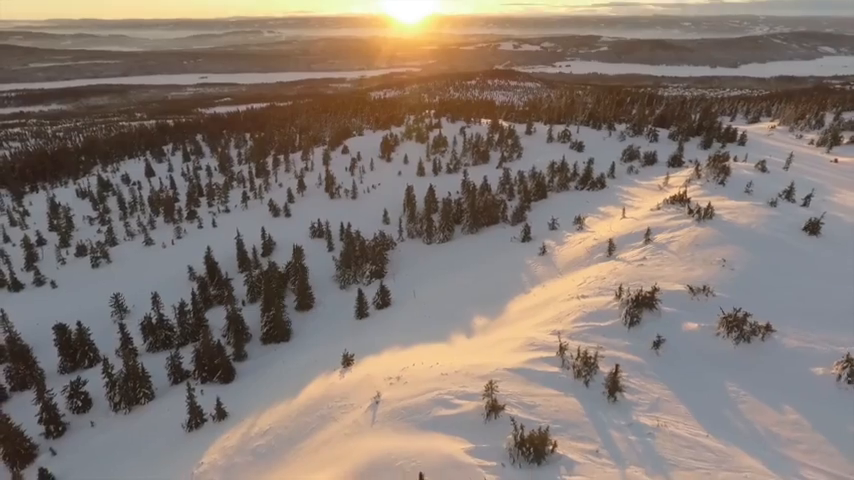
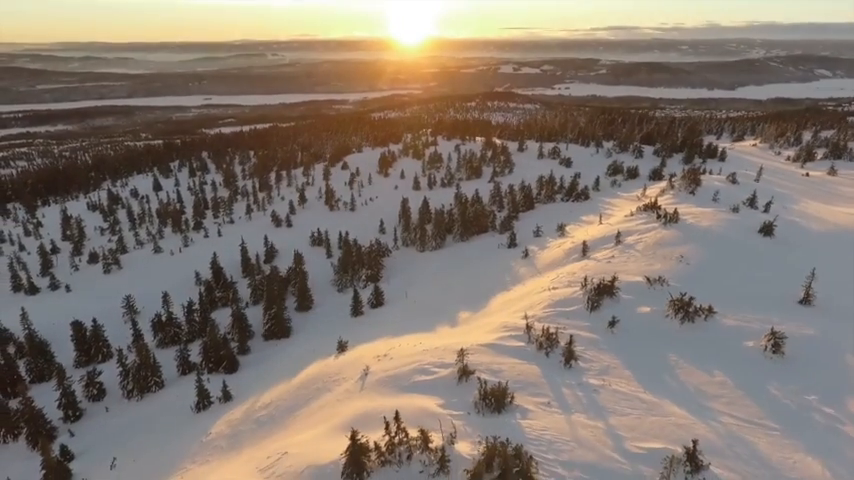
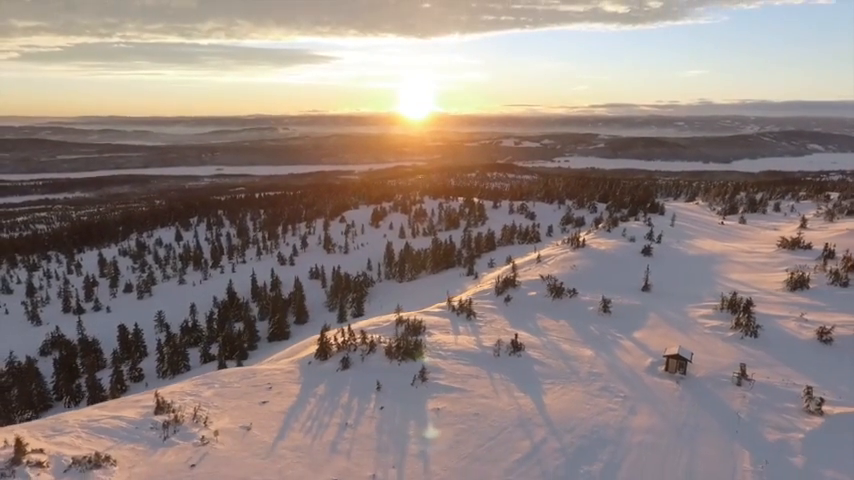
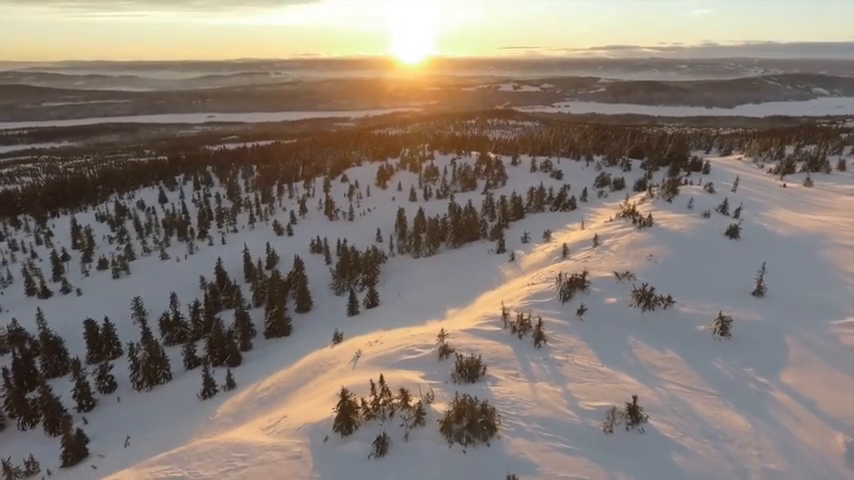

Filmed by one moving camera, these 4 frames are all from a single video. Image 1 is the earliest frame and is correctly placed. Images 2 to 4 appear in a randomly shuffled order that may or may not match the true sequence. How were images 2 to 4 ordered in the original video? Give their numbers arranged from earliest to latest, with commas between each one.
2, 4, 3
